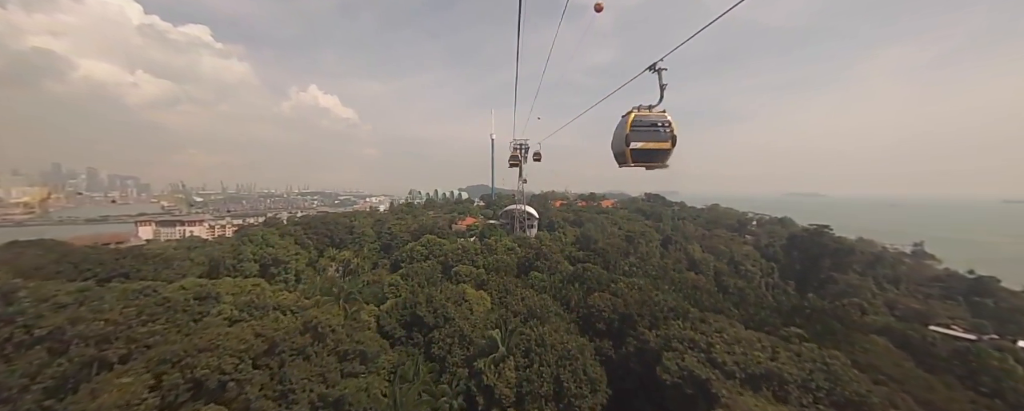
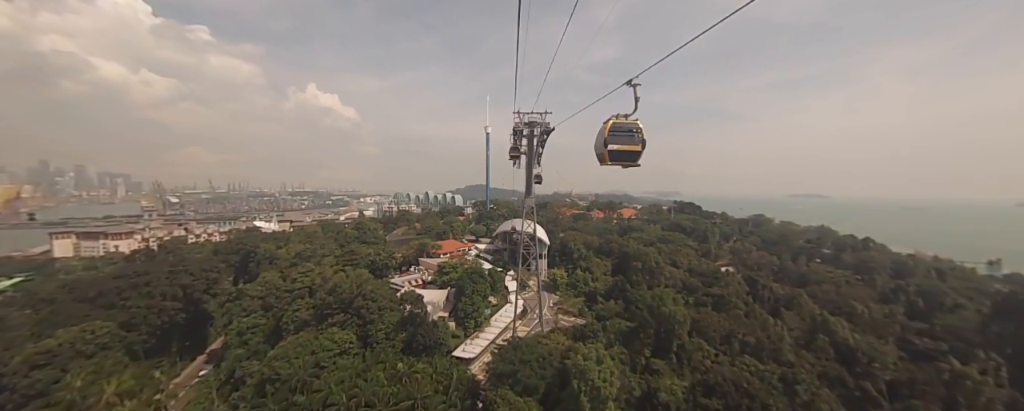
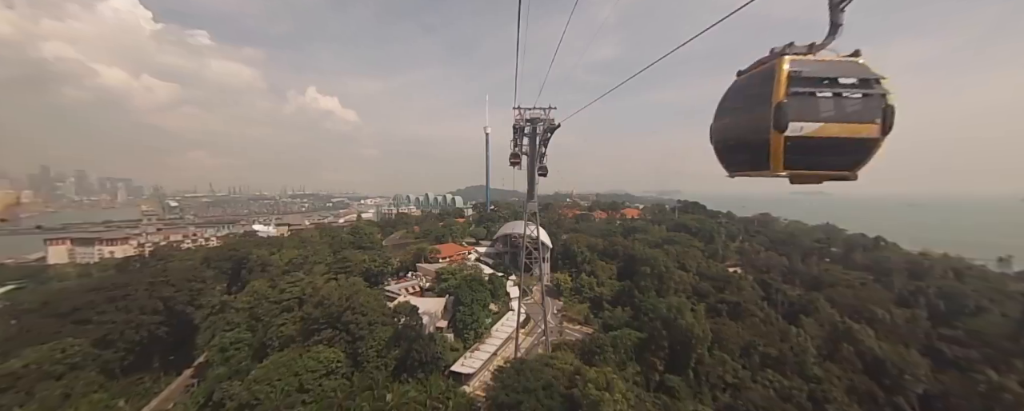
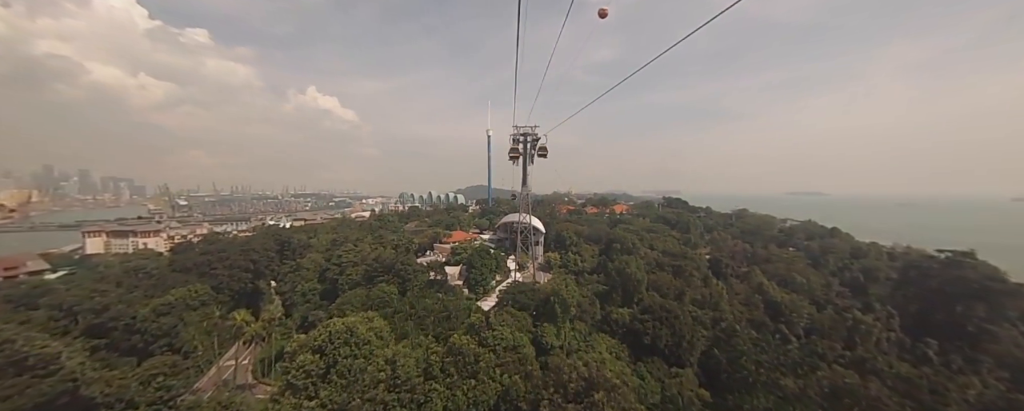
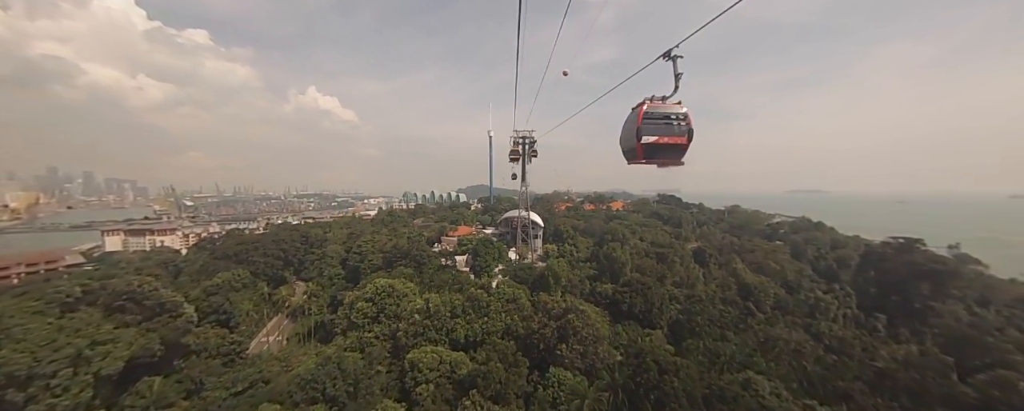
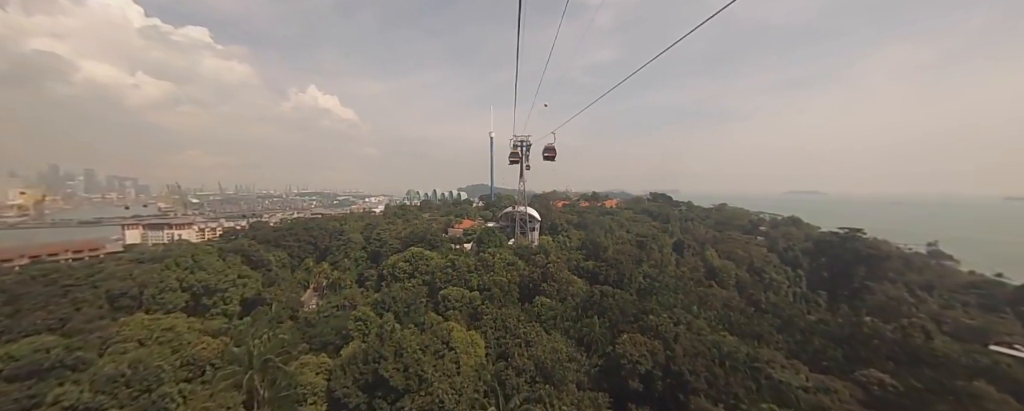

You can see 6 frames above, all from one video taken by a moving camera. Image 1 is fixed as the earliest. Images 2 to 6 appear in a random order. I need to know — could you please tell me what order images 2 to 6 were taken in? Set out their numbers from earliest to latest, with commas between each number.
6, 5, 4, 2, 3
